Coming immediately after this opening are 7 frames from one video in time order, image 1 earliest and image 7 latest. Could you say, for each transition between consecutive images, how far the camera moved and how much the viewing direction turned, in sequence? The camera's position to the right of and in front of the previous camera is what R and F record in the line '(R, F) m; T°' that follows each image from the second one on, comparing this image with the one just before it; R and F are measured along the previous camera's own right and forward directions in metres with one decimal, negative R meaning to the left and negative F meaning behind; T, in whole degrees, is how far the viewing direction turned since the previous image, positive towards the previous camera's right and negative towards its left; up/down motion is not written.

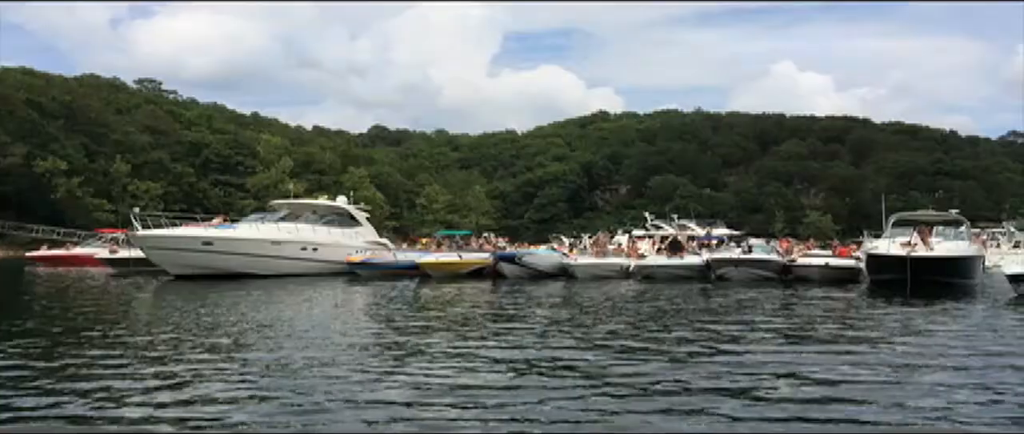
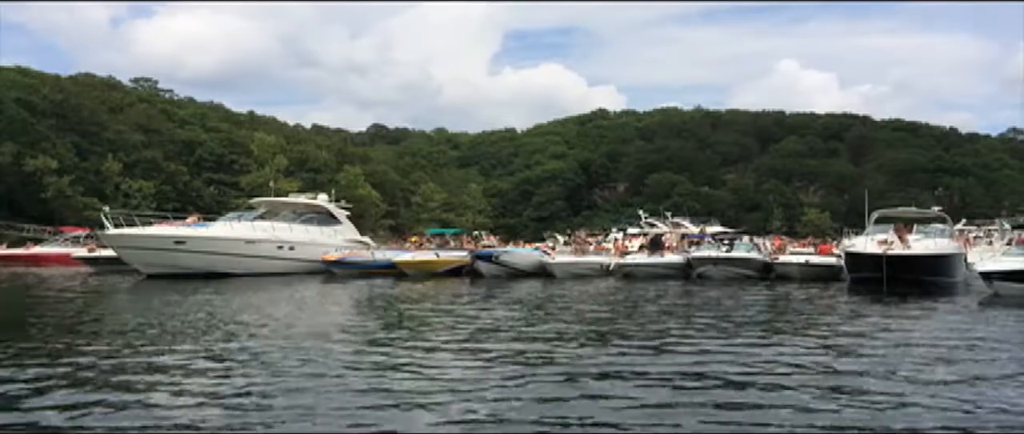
(+0.9, +0.4) m; 0°
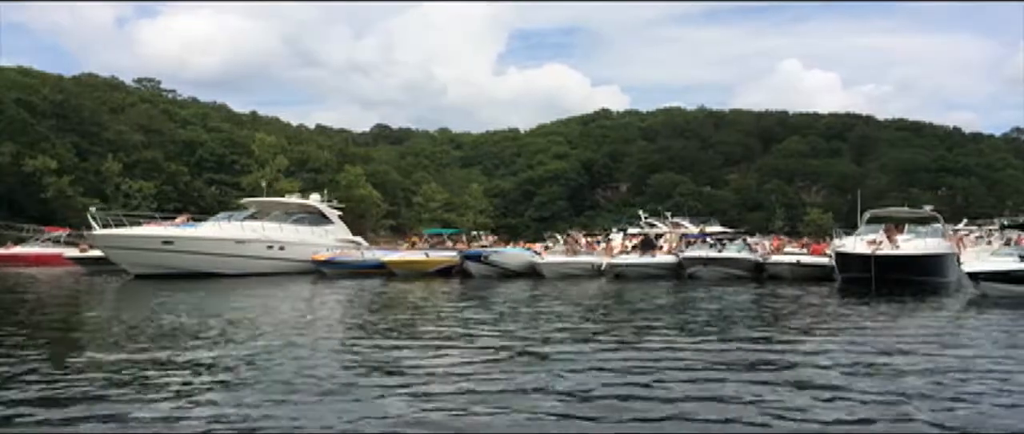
(+0.5, +0.1) m; 0°
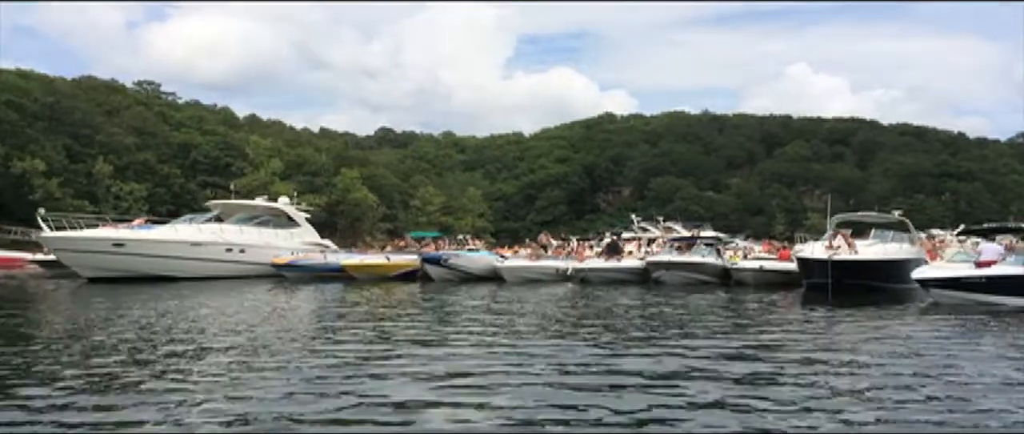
(+1.7, +0.5) m; 0°
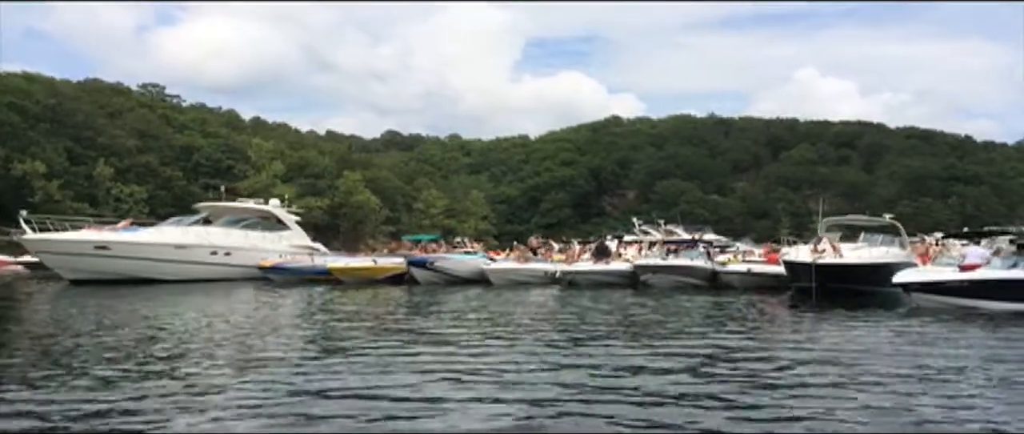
(+0.8, +0.2) m; 0°
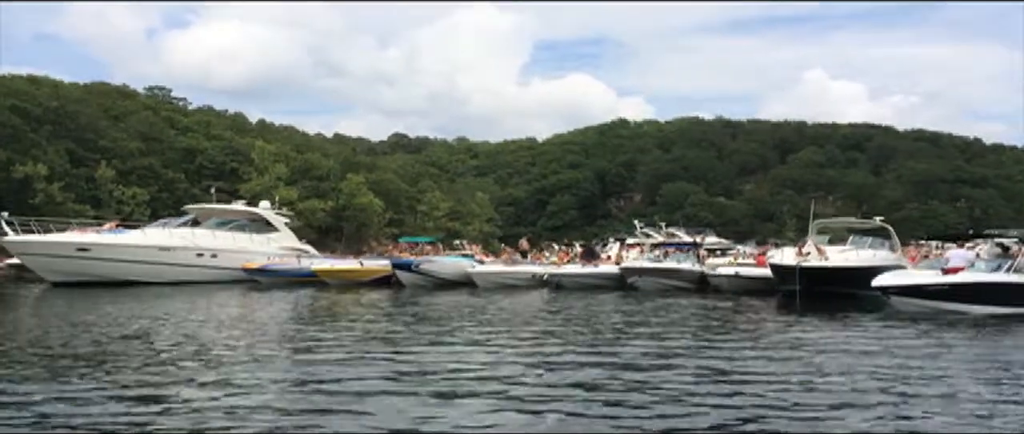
(+0.8, +0.2) m; -1°
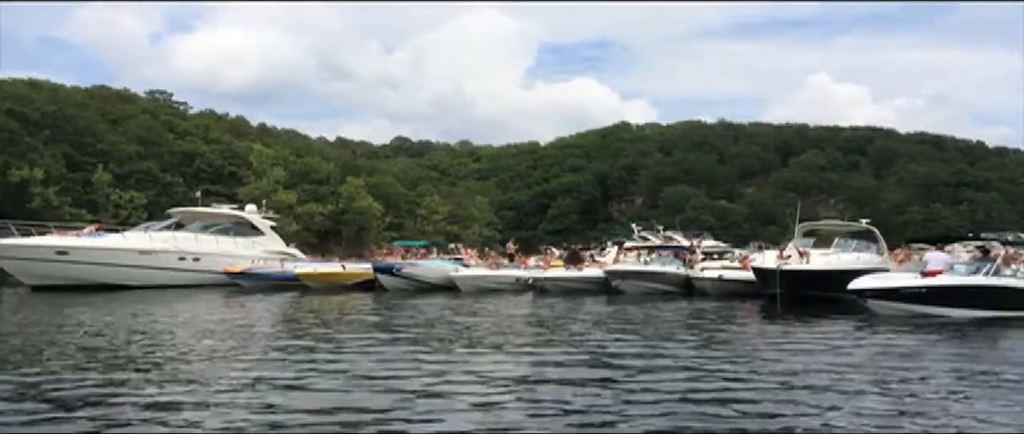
(+0.7, +0.2) m; 0°
